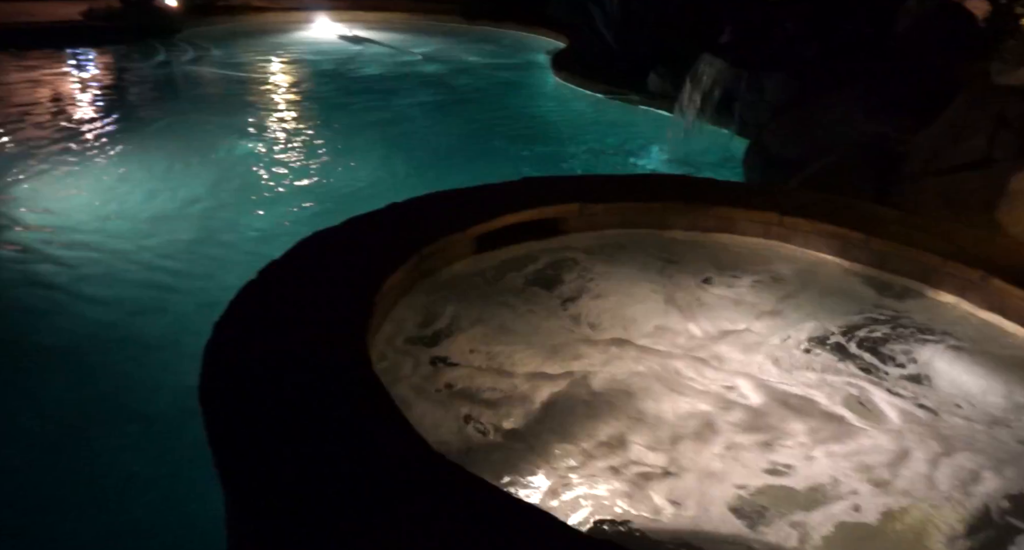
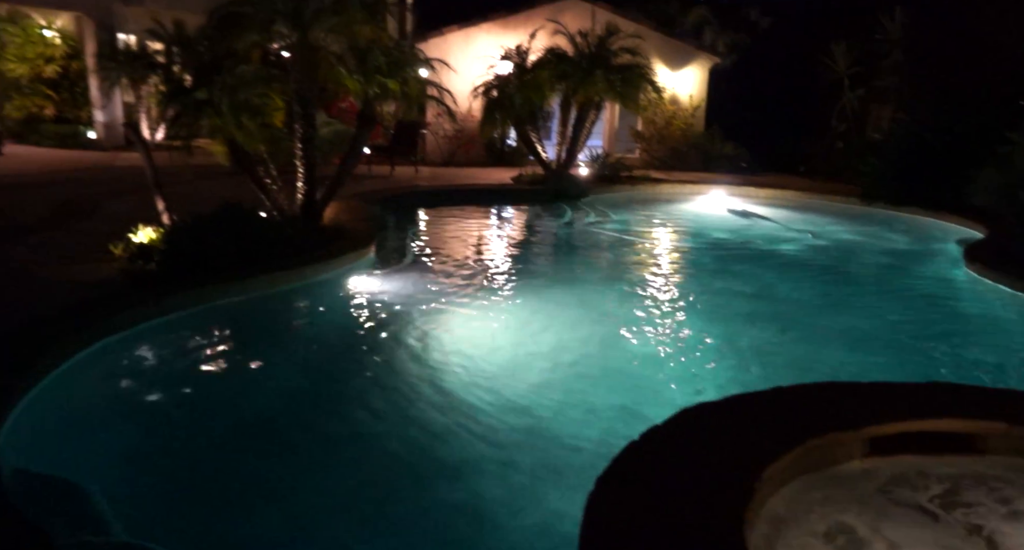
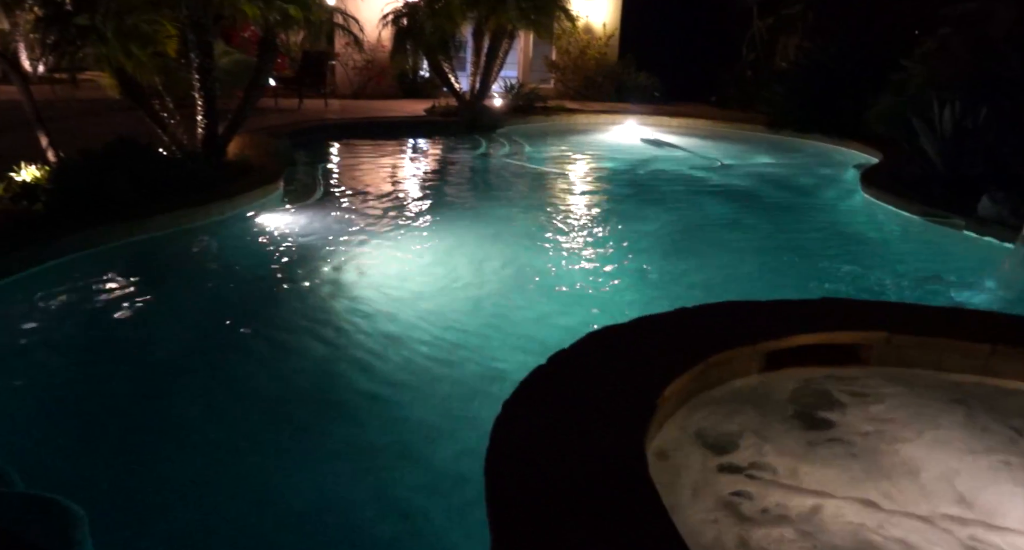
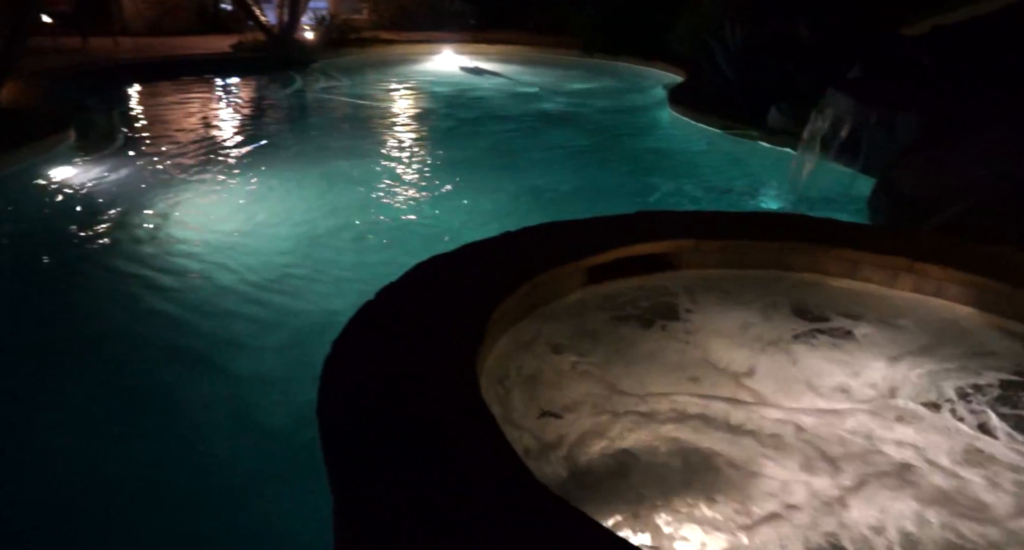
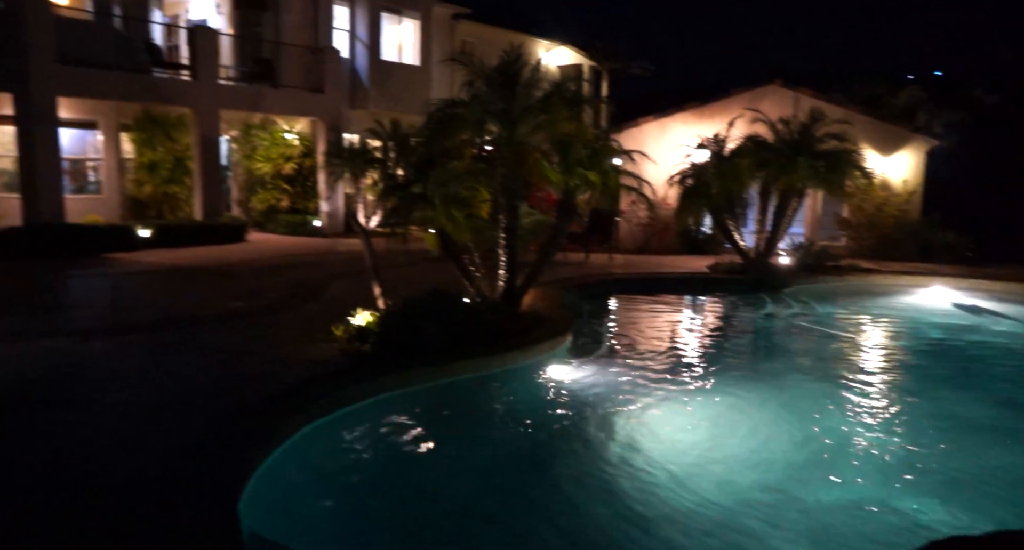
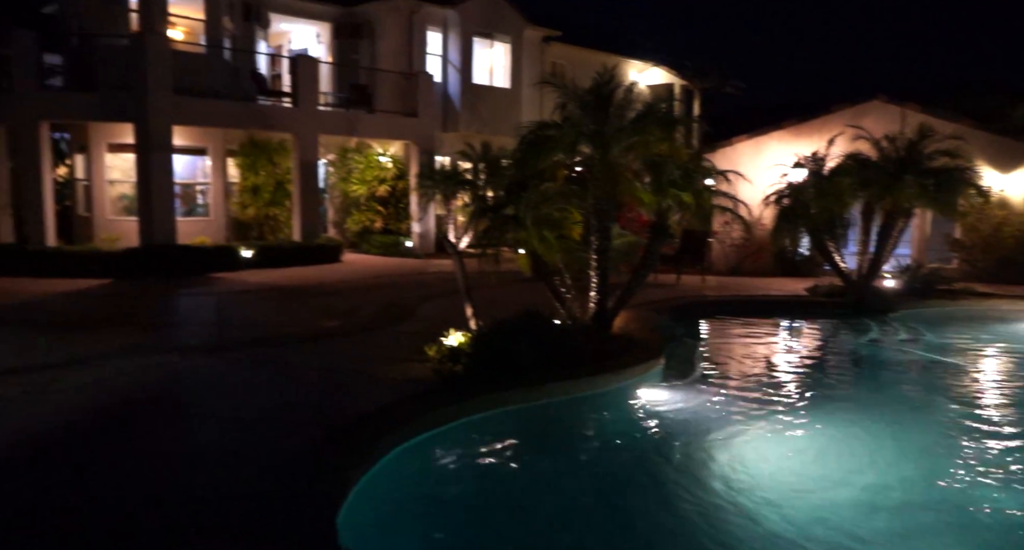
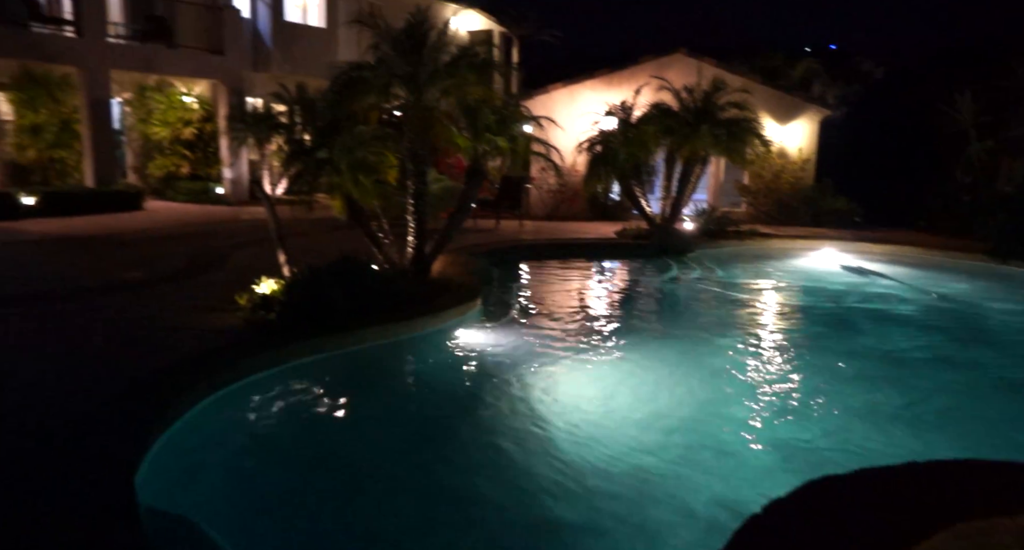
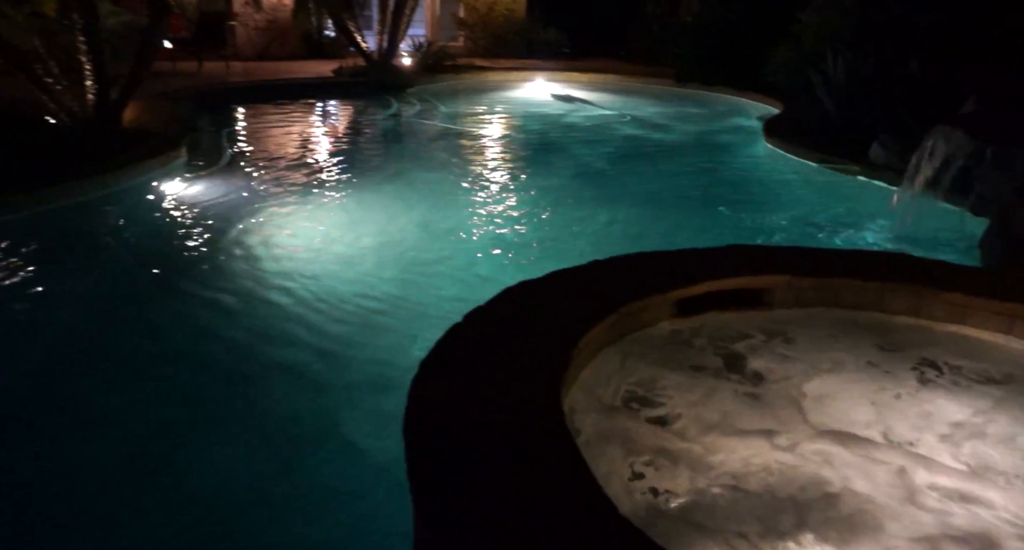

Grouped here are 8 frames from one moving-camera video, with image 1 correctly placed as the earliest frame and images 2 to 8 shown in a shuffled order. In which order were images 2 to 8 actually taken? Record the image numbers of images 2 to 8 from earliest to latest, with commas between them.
4, 8, 3, 2, 7, 5, 6
